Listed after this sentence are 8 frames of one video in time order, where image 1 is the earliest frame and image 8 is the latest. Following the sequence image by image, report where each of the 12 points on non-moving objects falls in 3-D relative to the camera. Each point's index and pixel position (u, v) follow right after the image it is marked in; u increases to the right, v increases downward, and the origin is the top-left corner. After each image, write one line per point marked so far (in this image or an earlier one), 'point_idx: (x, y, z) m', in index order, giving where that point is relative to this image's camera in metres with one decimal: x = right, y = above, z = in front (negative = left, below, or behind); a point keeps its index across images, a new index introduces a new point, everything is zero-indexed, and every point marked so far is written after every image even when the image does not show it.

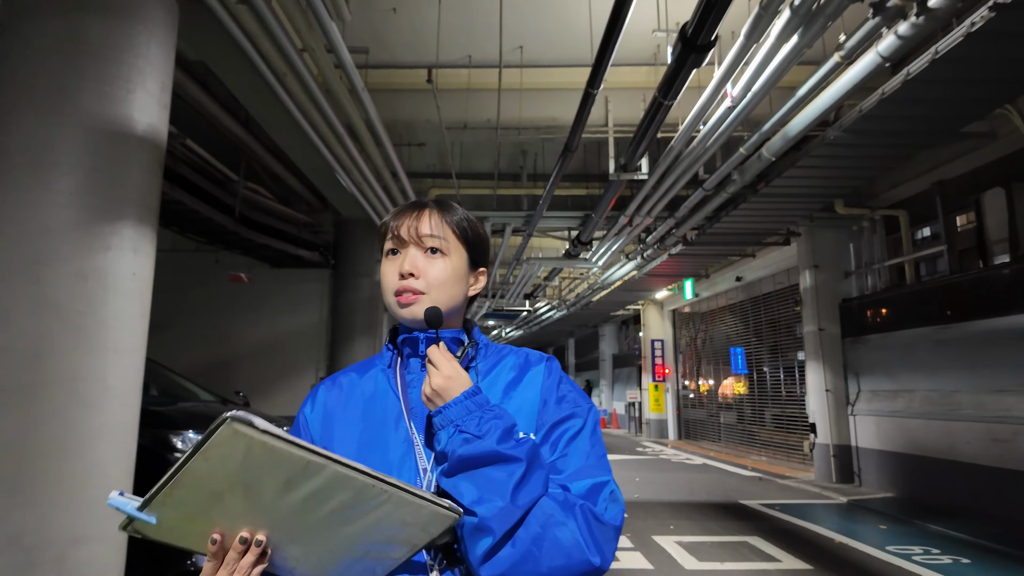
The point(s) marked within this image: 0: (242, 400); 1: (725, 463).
0: (-2.1, -0.9, +4.7) m
1: (+3.4, -2.8, +9.7) m
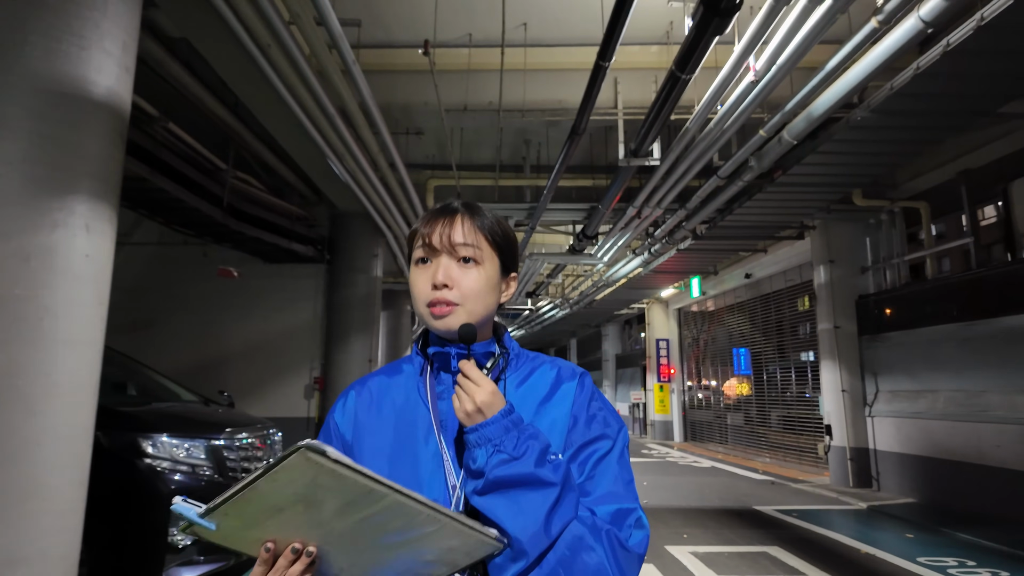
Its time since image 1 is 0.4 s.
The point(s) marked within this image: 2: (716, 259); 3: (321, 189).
0: (-2.1, -0.8, +4.4) m
1: (+3.5, -2.8, +9.4) m
2: (+3.1, +0.4, +9.0) m
3: (-2.3, +1.2, +7.0) m
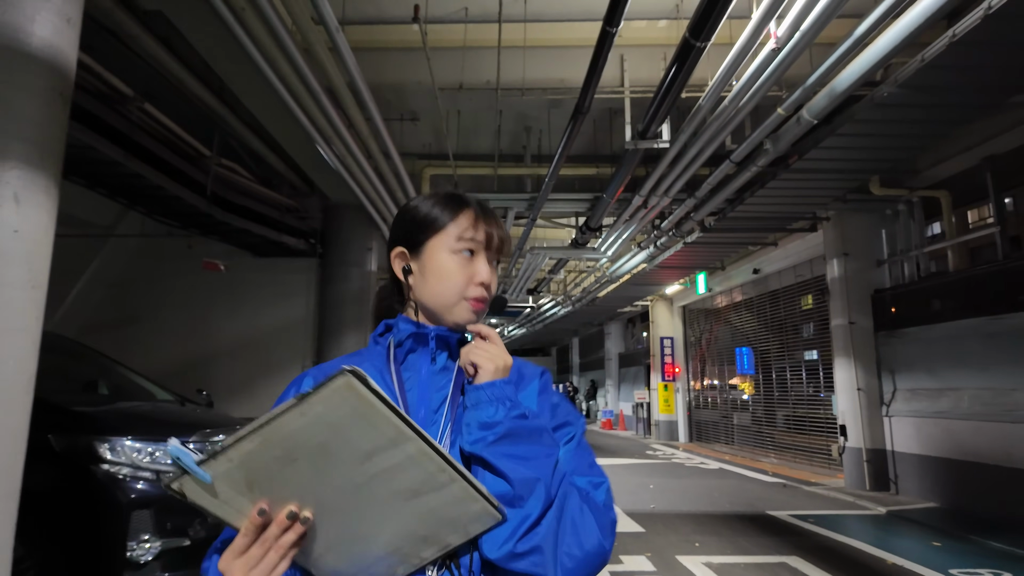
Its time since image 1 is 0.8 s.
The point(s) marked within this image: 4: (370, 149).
0: (-2.1, -0.8, +4.1) m
1: (+3.5, -2.7, +9.1) m
2: (+3.1, +0.5, +8.7) m
3: (-2.3, +1.2, +6.7) m
4: (-1.4, +1.4, +5.8) m
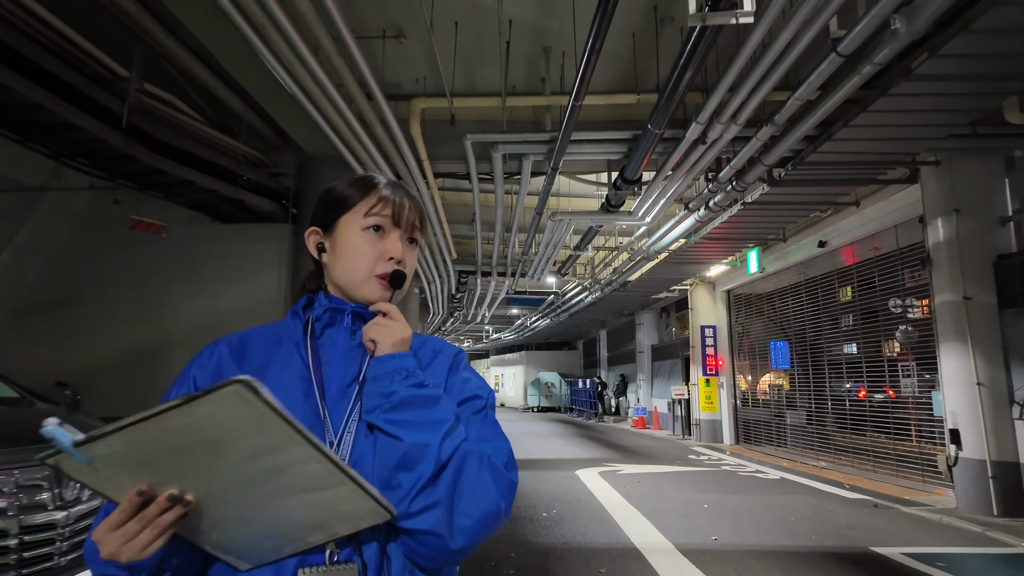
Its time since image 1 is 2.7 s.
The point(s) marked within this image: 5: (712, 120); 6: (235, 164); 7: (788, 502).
0: (-2.1, -0.5, +2.8) m
1: (+3.7, -2.4, +7.6) m
2: (+3.3, +0.8, +7.2) m
3: (-2.1, +1.5, +5.4) m
4: (-1.3, +1.6, +4.5) m
5: (+1.5, +1.3, +4.6) m
6: (-2.3, +1.0, +5.0) m
7: (+2.7, -2.1, +5.8) m
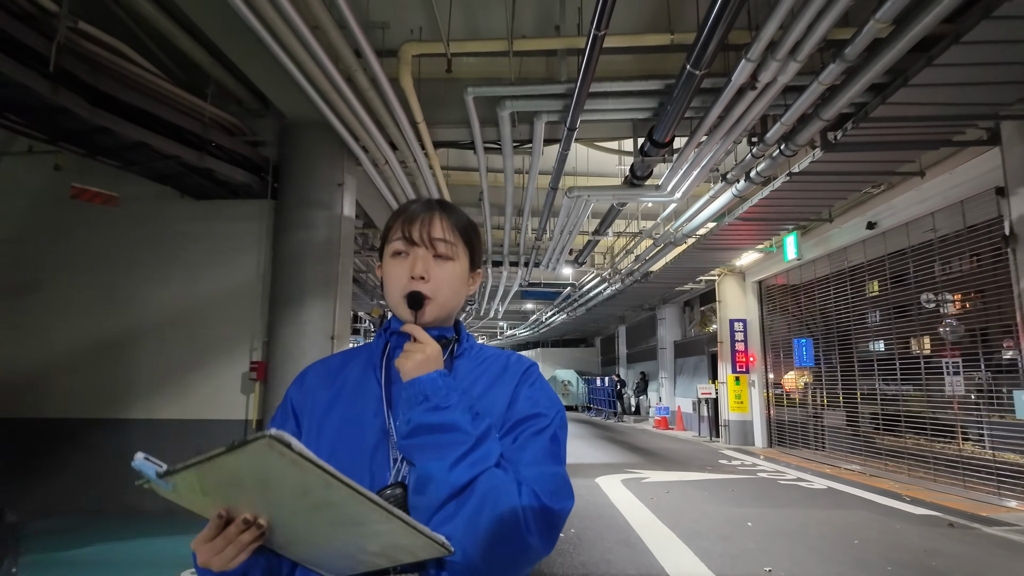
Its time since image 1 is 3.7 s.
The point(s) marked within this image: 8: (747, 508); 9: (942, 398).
0: (-2.0, -0.4, +2.1) m
1: (+3.9, -2.2, +6.7) m
2: (+3.4, +1.0, +6.3) m
3: (-2.0, +1.6, +4.7) m
4: (-1.3, +1.8, +3.8) m
5: (+1.6, +1.4, +3.8) m
6: (-2.3, +1.2, +4.4) m
7: (+2.8, -1.9, +5.0) m
8: (+2.1, -2.0, +5.3) m
9: (+4.8, -1.2, +6.7) m
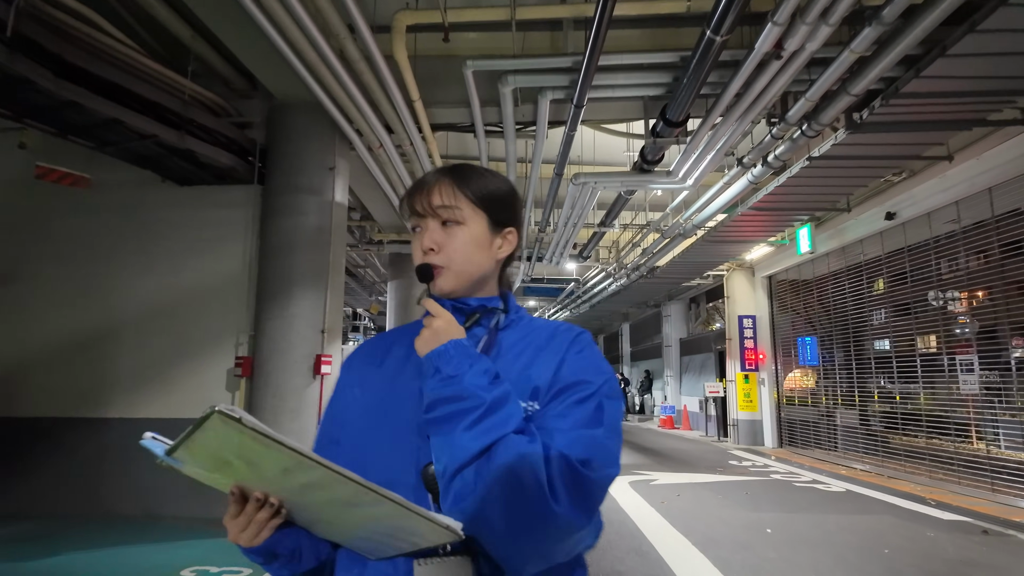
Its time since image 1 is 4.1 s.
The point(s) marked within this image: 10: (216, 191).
0: (-2.0, -0.3, +1.8) m
1: (+3.9, -2.2, +6.4) m
2: (+3.4, +1.0, +6.0) m
3: (-2.0, +1.7, +4.4) m
4: (-1.2, +1.8, +3.5) m
5: (+1.6, +1.5, +3.5) m
6: (-2.2, +1.2, +4.1) m
7: (+2.8, -1.9, +4.7) m
8: (+2.1, -1.9, +5.0) m
9: (+4.8, -1.1, +6.4) m
10: (-2.4, +0.8, +4.9) m
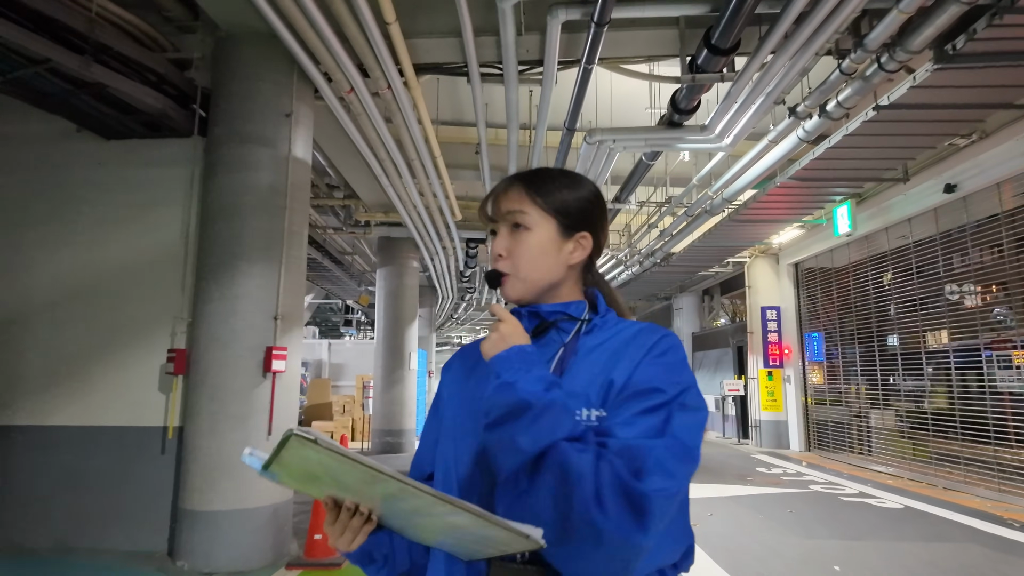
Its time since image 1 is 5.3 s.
0: (-2.0, -0.2, +0.9) m
1: (+3.9, -2.0, +5.5) m
2: (+3.4, +1.2, +5.1) m
3: (-2.0, +1.9, +3.5) m
4: (-1.2, +2.0, +2.6) m
5: (+1.6, +1.6, +2.6) m
6: (-2.2, +1.4, +3.1) m
7: (+2.8, -1.7, +3.8) m
8: (+2.1, -1.7, +4.1) m
9: (+4.8, -1.0, +5.4) m
10: (-2.4, +0.9, +4.0) m
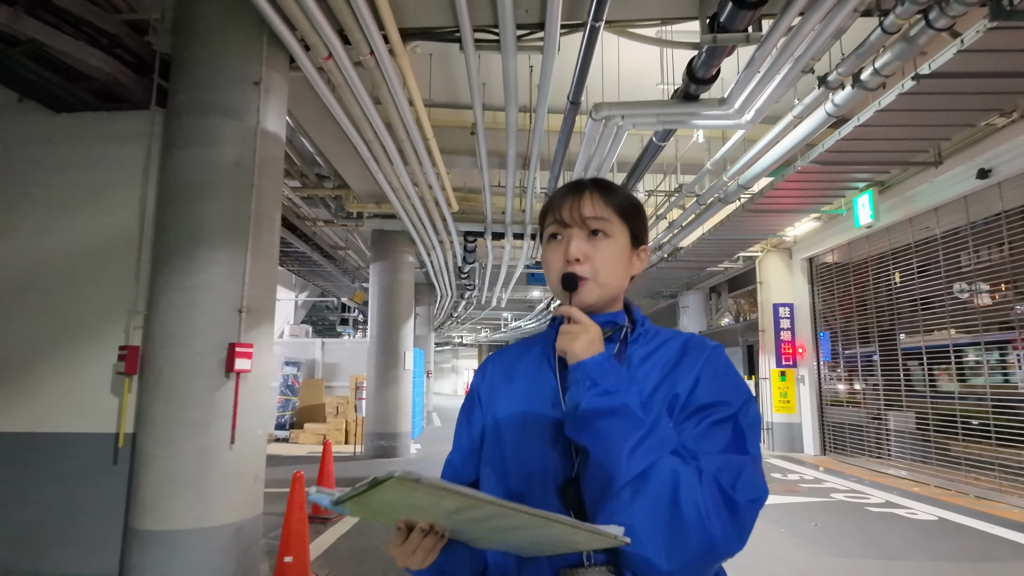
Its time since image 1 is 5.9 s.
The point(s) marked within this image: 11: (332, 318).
0: (-2.1, -0.1, +0.5) m
1: (+3.9, -1.9, +5.1) m
2: (+3.4, +1.3, +4.6) m
3: (-2.0, +1.9, +3.1) m
4: (-1.2, +2.0, +2.2) m
5: (+1.6, +1.7, +2.1) m
6: (-2.3, +1.4, +2.7) m
7: (+2.8, -1.7, +3.4) m
8: (+2.1, -1.7, +3.7) m
9: (+4.8, -0.9, +5.0) m
10: (-2.4, +1.0, +3.6) m
11: (-5.2, -0.9, +17.3) m
